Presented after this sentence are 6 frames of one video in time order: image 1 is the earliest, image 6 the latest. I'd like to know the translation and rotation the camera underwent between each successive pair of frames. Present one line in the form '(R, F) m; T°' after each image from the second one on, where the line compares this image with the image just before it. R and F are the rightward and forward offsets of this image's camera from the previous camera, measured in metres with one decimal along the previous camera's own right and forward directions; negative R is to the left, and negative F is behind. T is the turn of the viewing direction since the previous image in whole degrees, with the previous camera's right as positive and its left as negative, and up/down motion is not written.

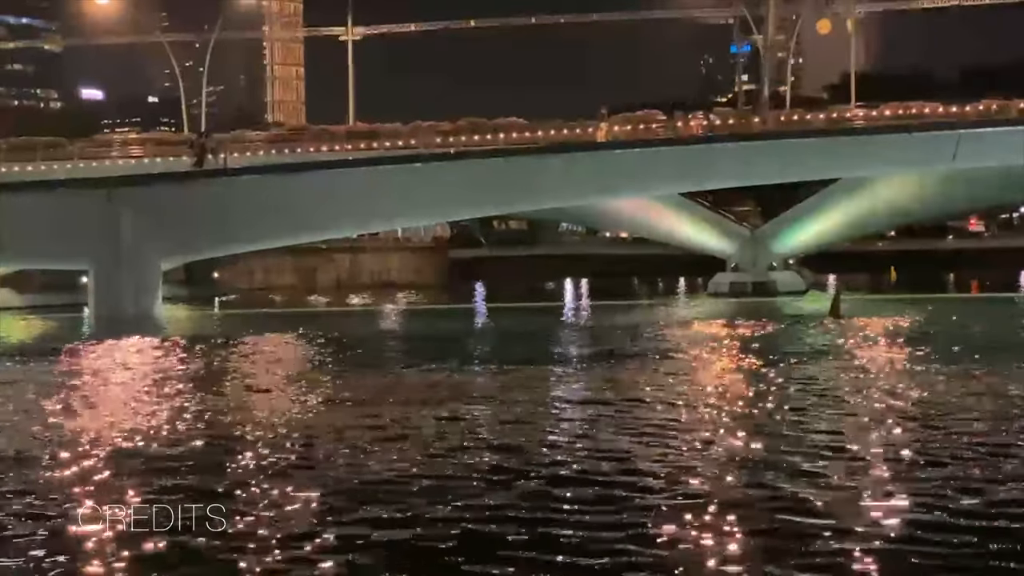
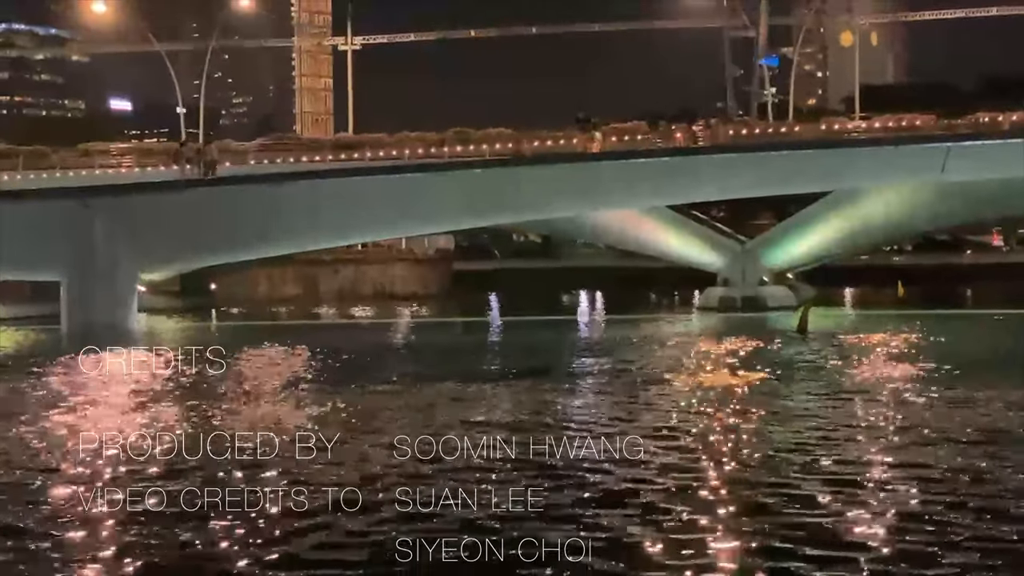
(+0.4, +0.3) m; -1°
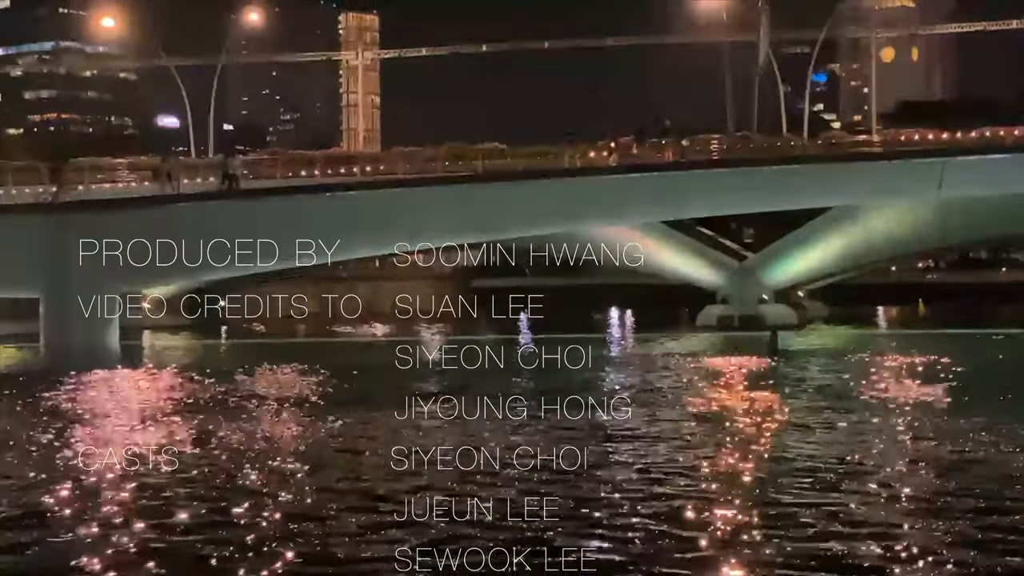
(+0.5, +0.3) m; -2°
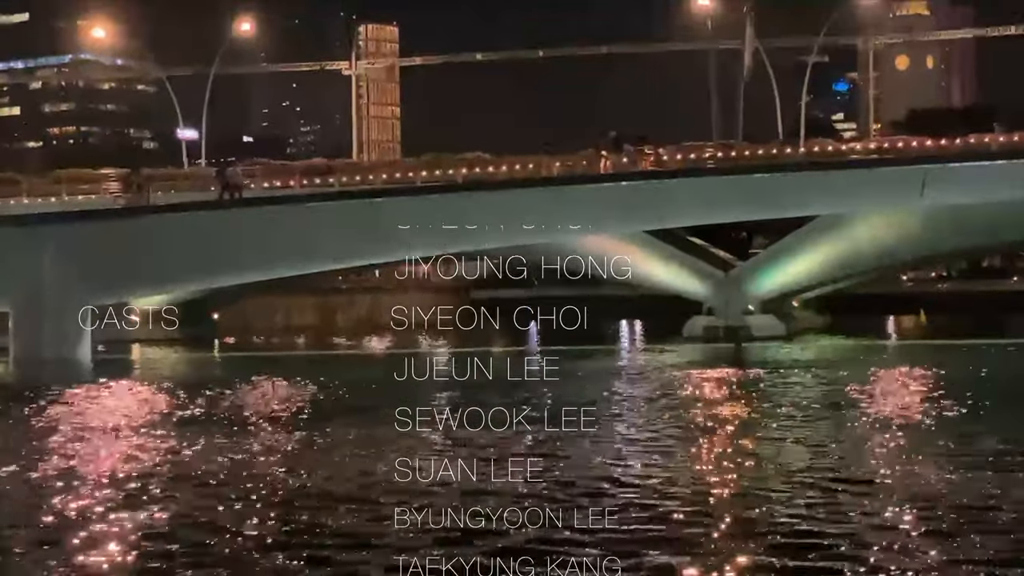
(+0.4, +0.2) m; -1°
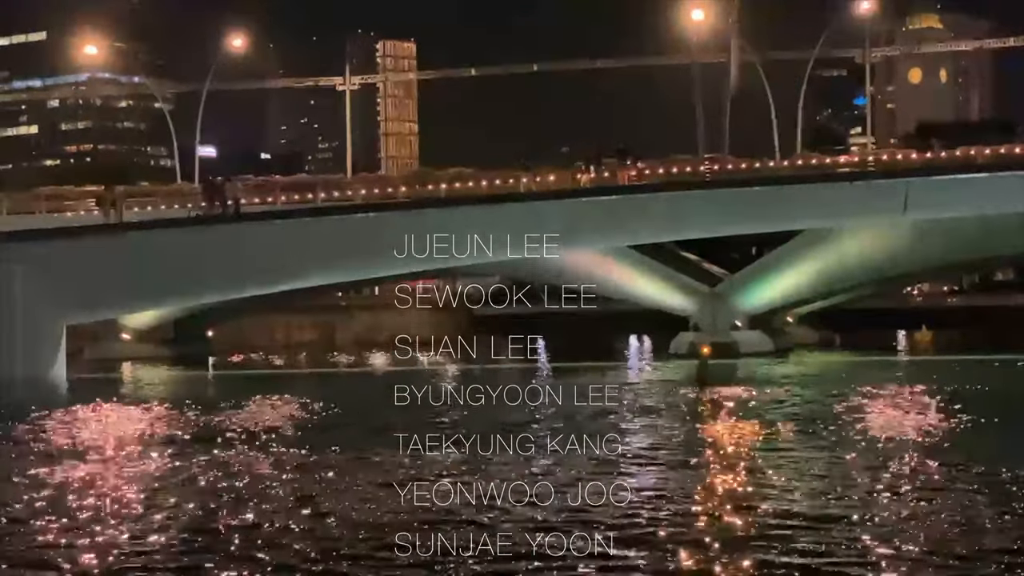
(+0.3, +0.2) m; -1°
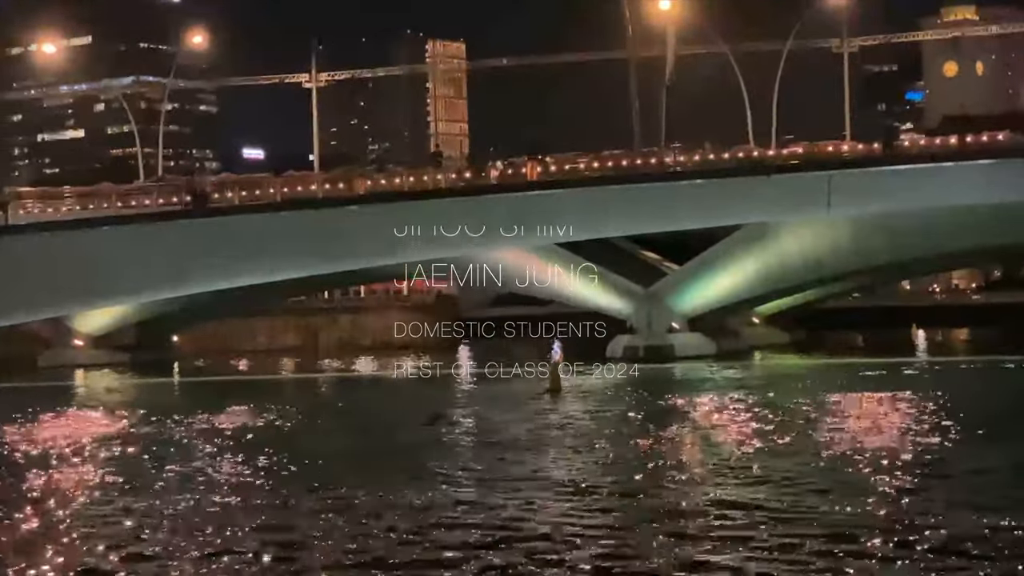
(+1.1, +0.6) m; -2°
